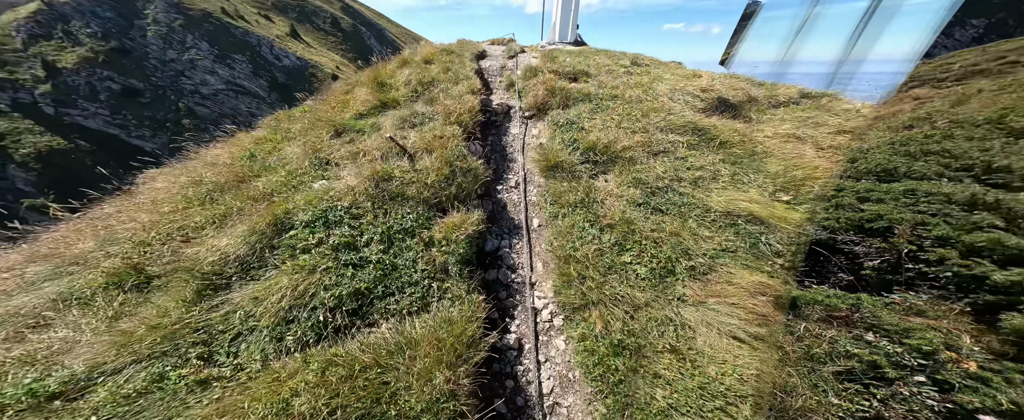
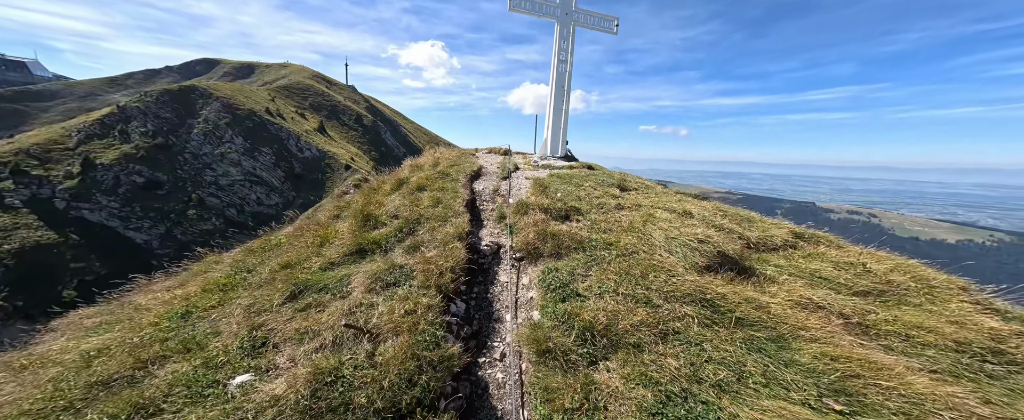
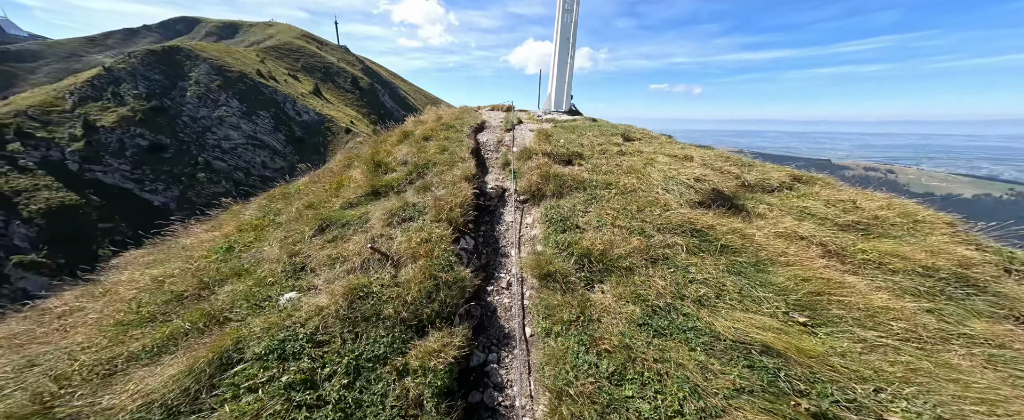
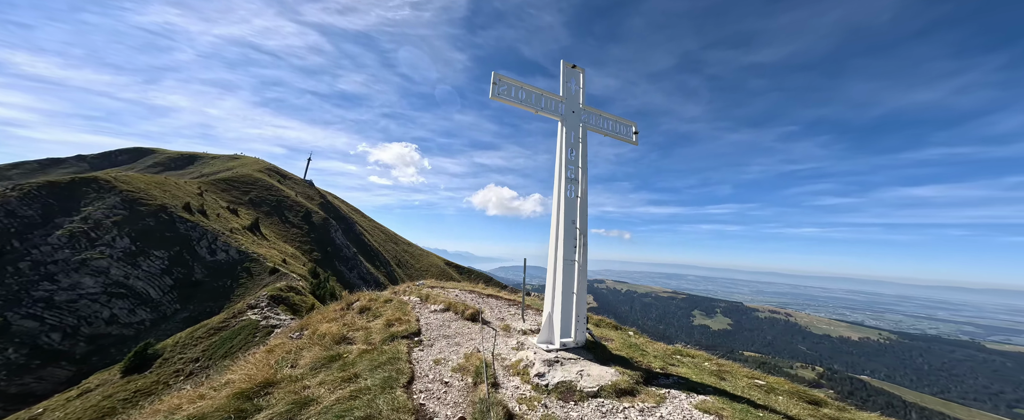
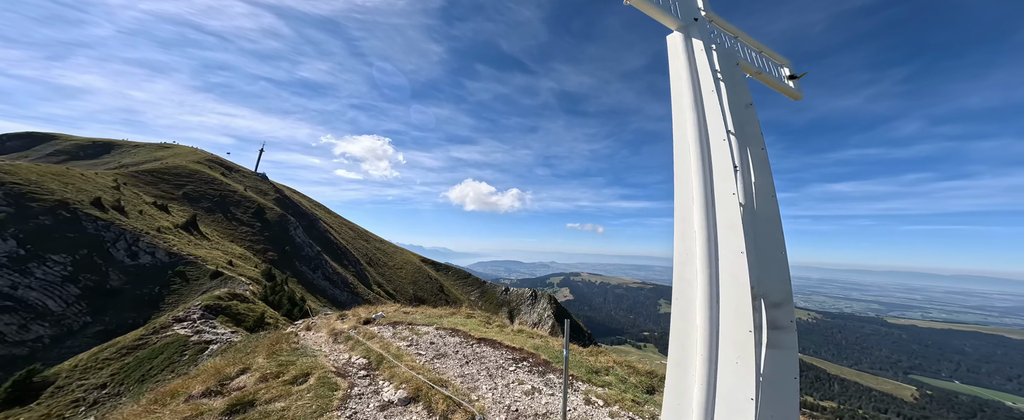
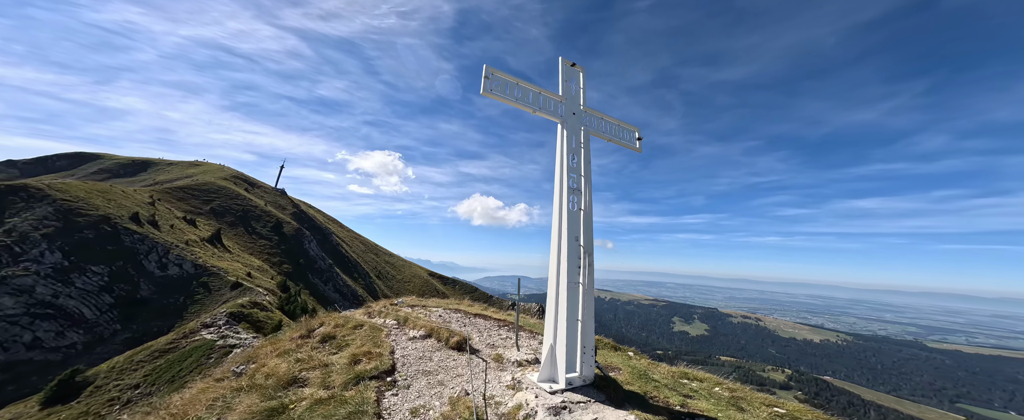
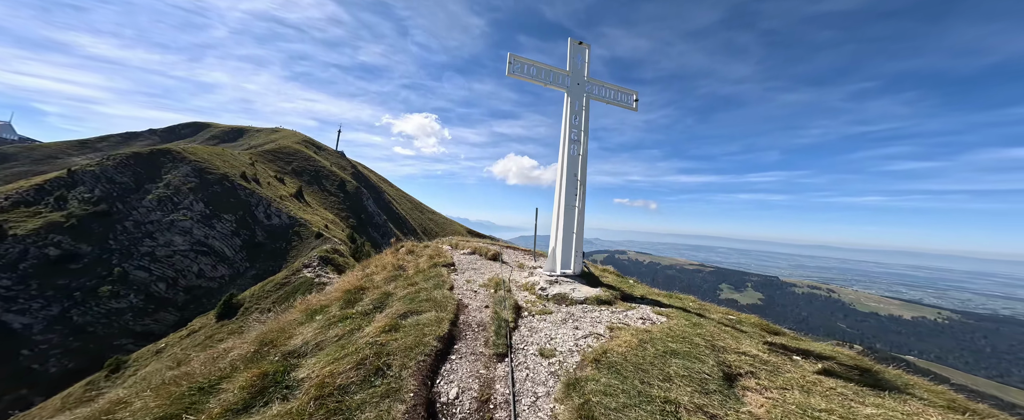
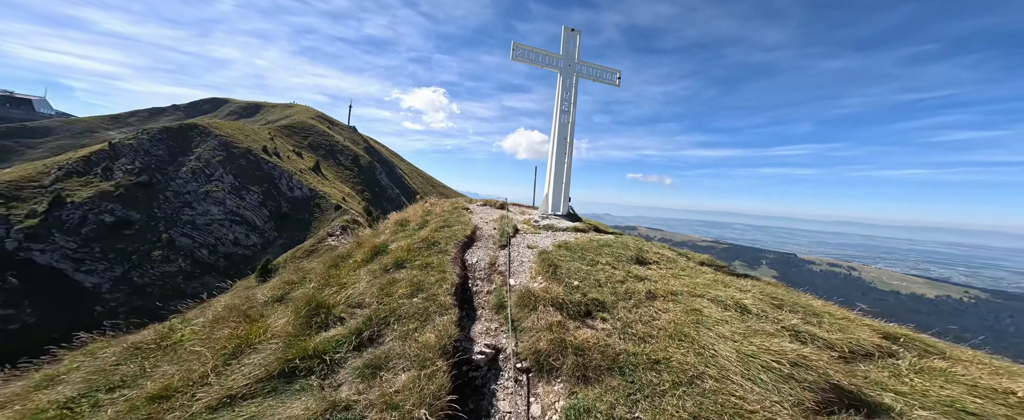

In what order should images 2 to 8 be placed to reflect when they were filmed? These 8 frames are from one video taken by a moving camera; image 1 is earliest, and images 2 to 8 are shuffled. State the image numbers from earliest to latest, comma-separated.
3, 2, 8, 7, 4, 6, 5
